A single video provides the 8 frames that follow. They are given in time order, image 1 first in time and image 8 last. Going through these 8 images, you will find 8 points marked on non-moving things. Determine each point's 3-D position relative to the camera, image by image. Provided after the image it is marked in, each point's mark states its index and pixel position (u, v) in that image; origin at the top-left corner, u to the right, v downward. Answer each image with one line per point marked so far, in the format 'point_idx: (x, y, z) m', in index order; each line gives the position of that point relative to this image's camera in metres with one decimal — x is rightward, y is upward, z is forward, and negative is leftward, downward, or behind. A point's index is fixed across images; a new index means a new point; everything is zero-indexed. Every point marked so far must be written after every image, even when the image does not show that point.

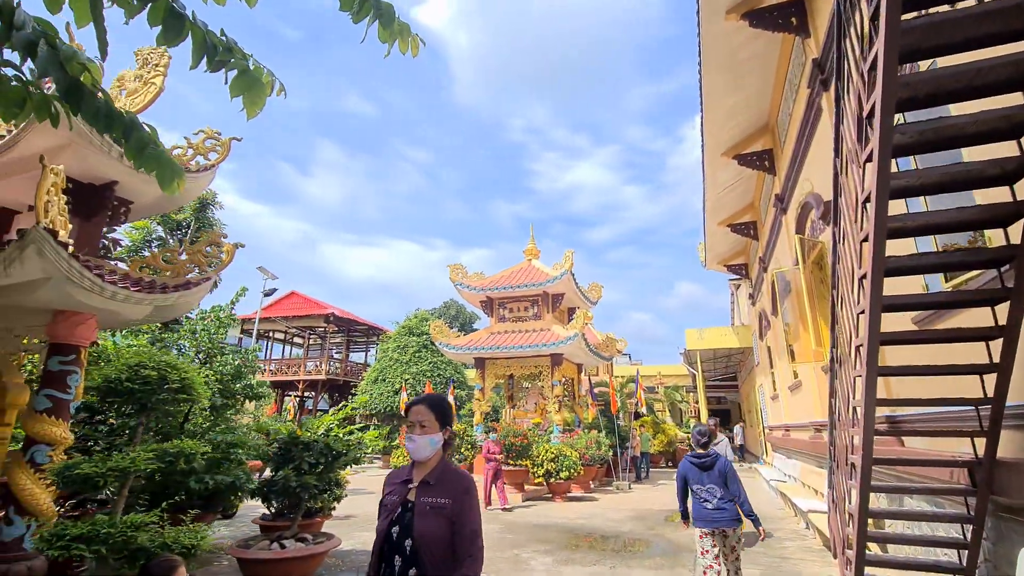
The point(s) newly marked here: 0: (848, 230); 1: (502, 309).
0: (+2.1, +0.4, +3.1) m
1: (-0.3, -0.7, +15.2) m
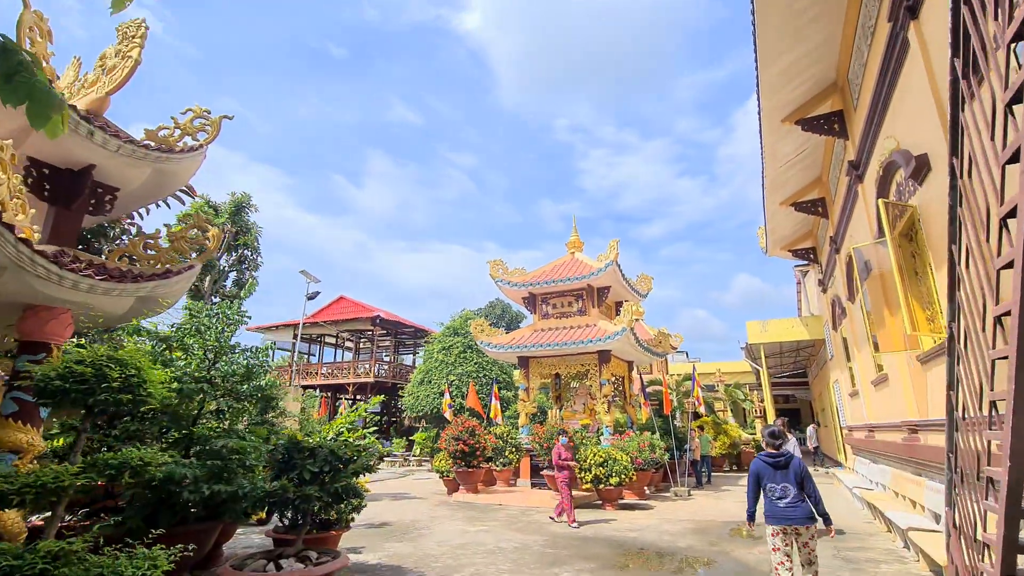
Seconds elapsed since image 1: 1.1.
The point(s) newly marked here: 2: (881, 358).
0: (+2.1, +0.6, +2.3) m
1: (+1.0, -0.5, +14.5) m
2: (+6.2, -1.2, +8.1) m
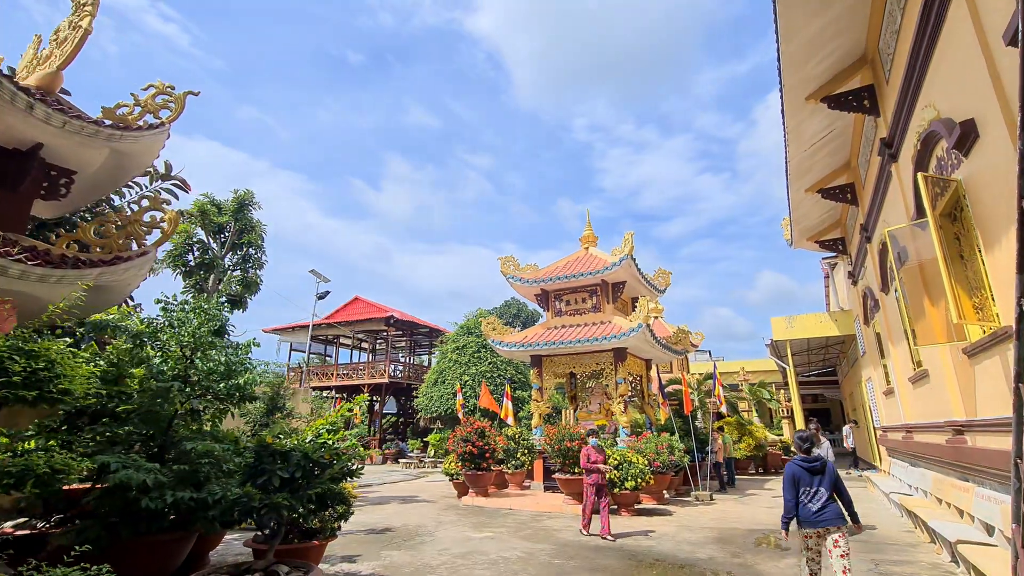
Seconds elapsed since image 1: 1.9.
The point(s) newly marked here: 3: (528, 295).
0: (+2.0, +0.8, +1.8) m
1: (+1.3, -0.4, +14.0) m
2: (+6.3, -1.0, +7.5) m
3: (+0.5, -0.2, +14.6) m
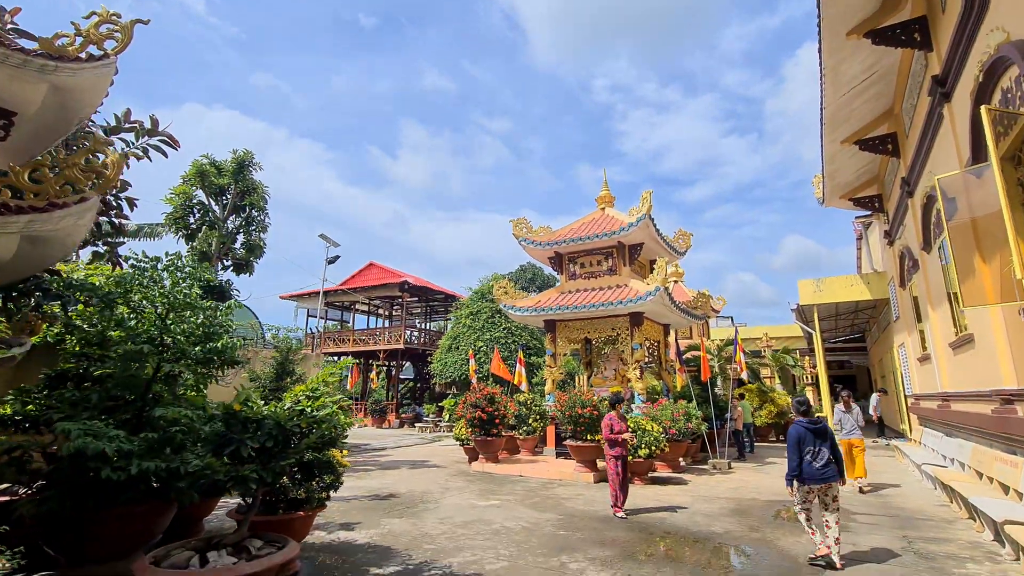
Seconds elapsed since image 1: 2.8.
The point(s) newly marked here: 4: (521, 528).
0: (+1.8, +1.0, +1.2) m
1: (+1.7, +0.6, +13.5) m
2: (+6.3, -0.4, +6.8) m
3: (+0.9, +0.9, +14.1) m
4: (+0.1, -2.8, +5.7) m
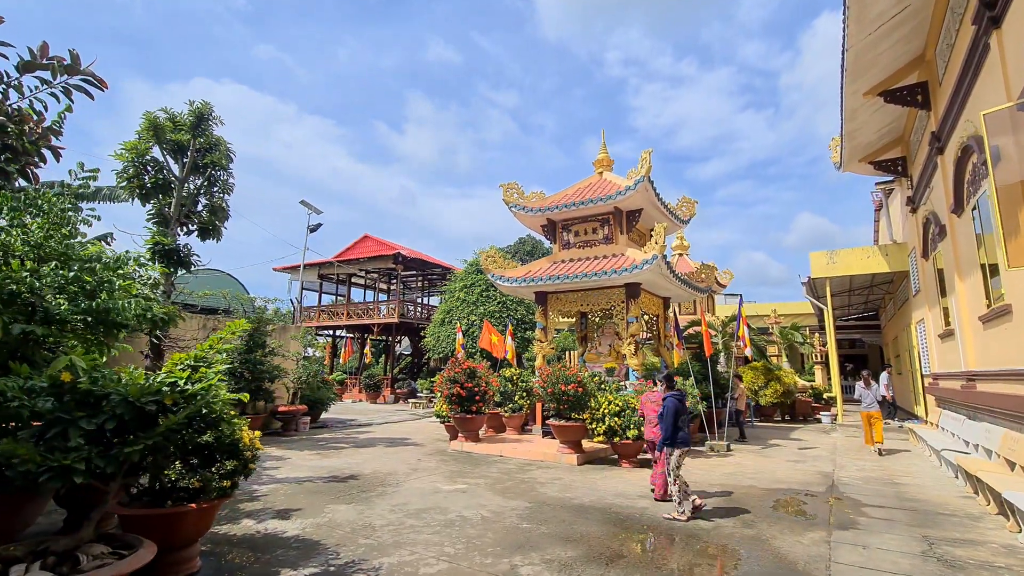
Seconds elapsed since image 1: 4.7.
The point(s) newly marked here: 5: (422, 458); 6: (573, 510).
0: (+1.3, +1.2, +0.3) m
1: (+1.4, +1.4, +12.6) m
2: (+5.9, +0.1, +5.9) m
3: (+0.6, +1.7, +13.3) m
4: (-0.3, -2.4, +5.0) m
5: (-1.6, -3.0, +8.5) m
6: (+0.7, -2.4, +5.3) m
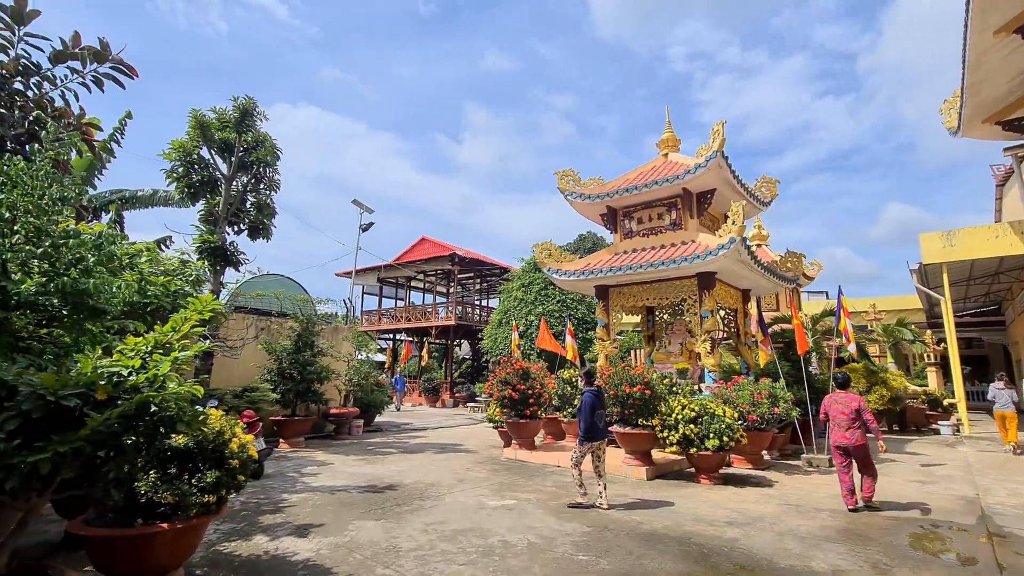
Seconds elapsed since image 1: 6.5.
0: (+1.1, +1.4, -0.7) m
1: (+2.8, +1.6, +11.5) m
2: (+6.4, +0.4, +4.2) m
3: (+2.0, +1.8, +12.2) m
4: (+0.1, -2.2, +4.1) m
5: (-0.6, -2.8, +7.8) m
6: (+1.1, -2.2, +4.3) m
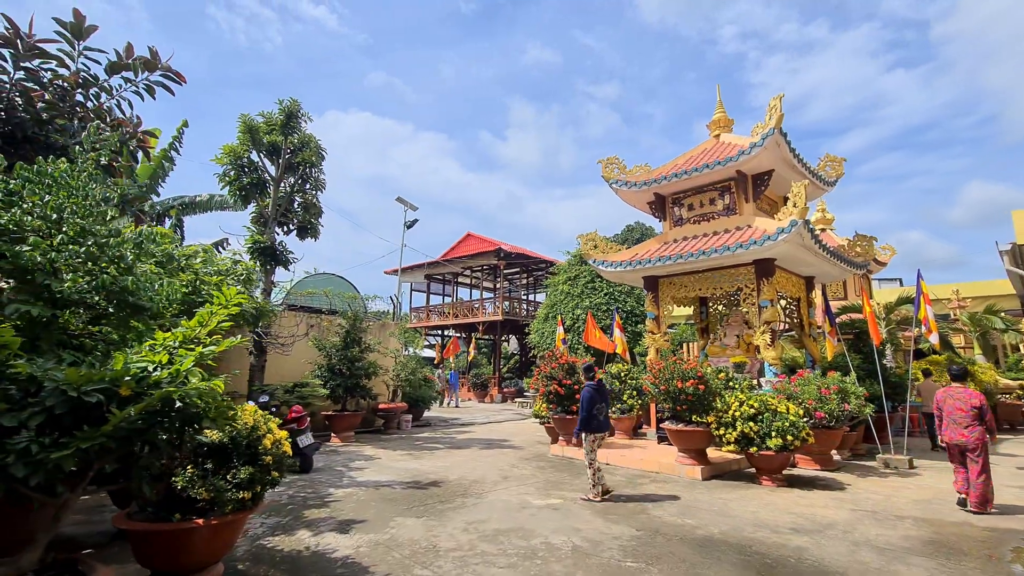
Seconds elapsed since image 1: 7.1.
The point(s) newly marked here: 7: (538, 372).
0: (+0.9, +1.5, -1.1) m
1: (+3.7, +1.8, +11.0) m
2: (+6.7, +0.6, +3.4) m
3: (+3.1, +2.0, +11.8) m
4: (+0.5, -2.1, +3.9) m
5: (+0.1, -2.7, +7.6) m
6: (+1.5, -2.1, +4.0) m
7: (+0.5, -1.5, +8.9) m
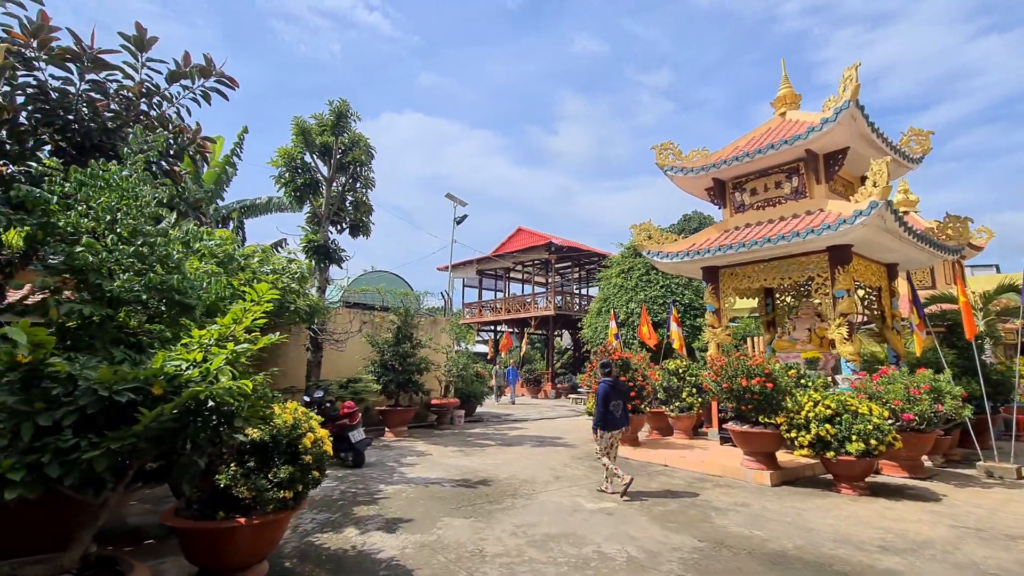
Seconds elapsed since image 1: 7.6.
0: (+0.6, +1.5, -1.4) m
1: (+4.8, +2.0, +10.3) m
2: (+6.9, +0.8, +2.4) m
3: (+4.2, +2.2, +11.1) m
4: (+0.8, -2.0, +3.6) m
5: (+0.9, -2.6, +7.3) m
6: (+1.9, -2.0, +3.6) m
7: (+1.4, -1.4, +8.6) m
